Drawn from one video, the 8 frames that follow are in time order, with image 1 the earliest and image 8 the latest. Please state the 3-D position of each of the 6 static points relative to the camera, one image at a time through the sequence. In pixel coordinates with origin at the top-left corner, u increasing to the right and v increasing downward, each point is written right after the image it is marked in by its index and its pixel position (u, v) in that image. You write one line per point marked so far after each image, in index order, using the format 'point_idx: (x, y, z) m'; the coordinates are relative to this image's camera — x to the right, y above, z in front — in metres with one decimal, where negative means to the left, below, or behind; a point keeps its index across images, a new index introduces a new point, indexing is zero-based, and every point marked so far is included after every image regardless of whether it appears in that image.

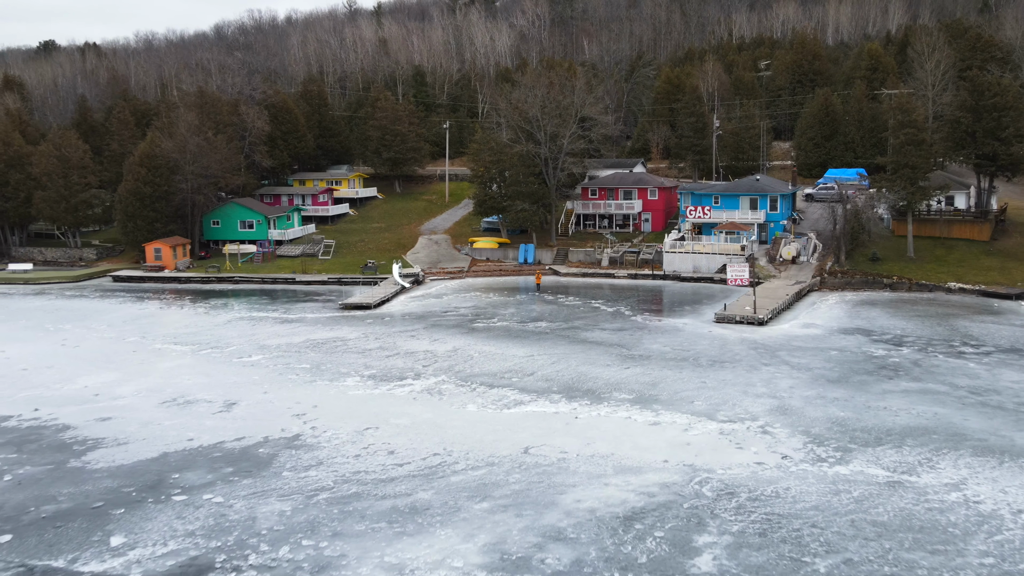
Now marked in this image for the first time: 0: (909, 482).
0: (+4.7, -2.3, +11.9) m
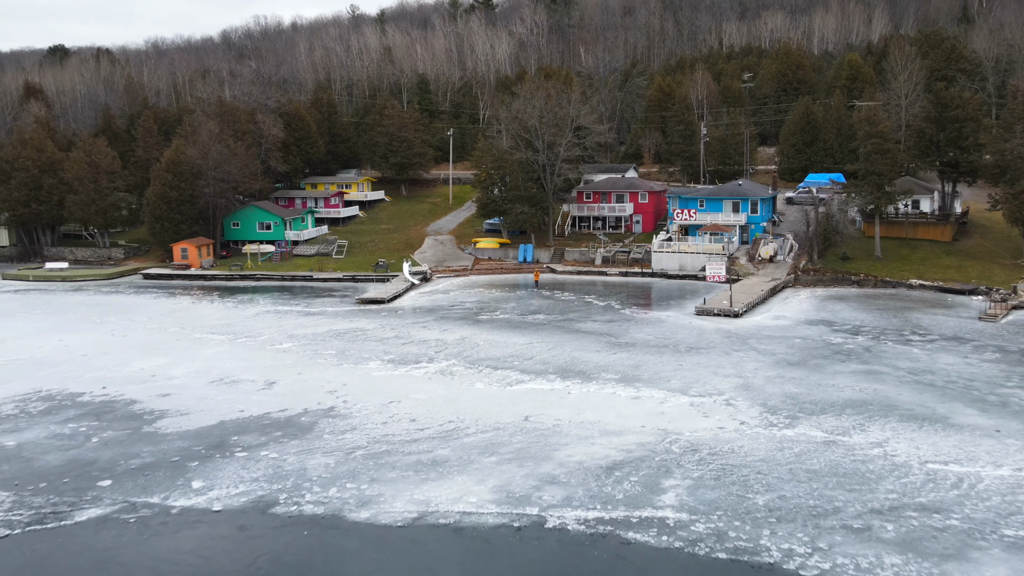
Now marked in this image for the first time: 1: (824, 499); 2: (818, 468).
0: (+4.8, -2.2, +14.4) m
1: (+3.8, -2.5, +12.2) m
2: (+4.0, -2.4, +13.3) m
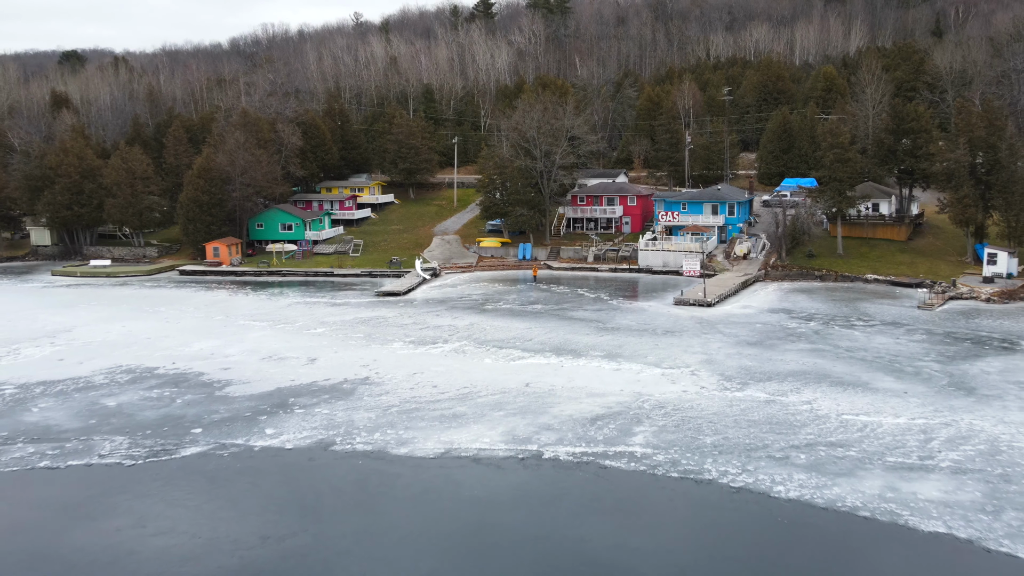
0: (+4.8, -2.0, +18.0) m
1: (+3.9, -2.4, +15.9) m
2: (+4.1, -2.2, +16.9) m
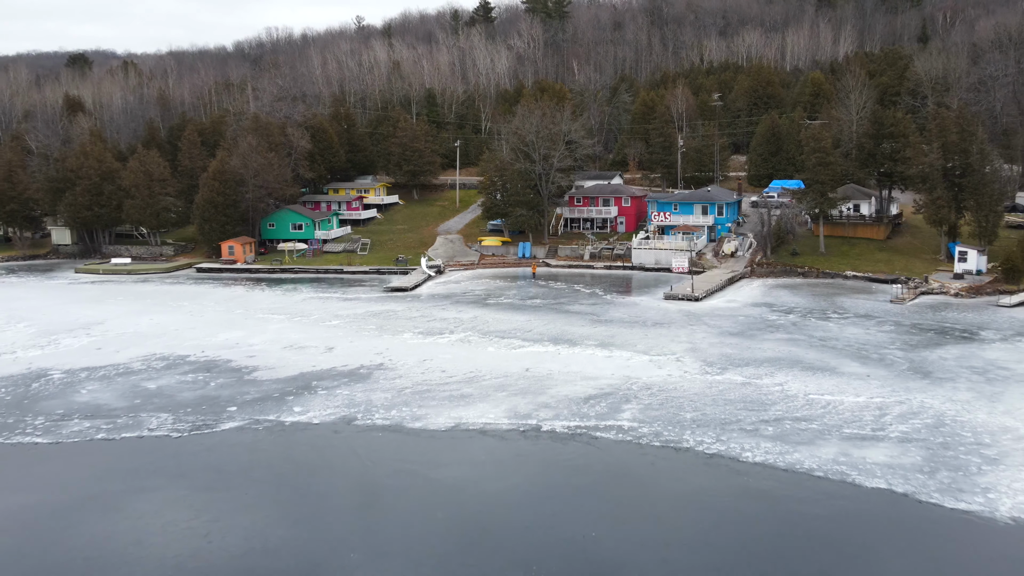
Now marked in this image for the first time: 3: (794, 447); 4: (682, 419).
0: (+4.9, -1.9, +20.0) m
1: (+3.9, -2.2, +17.9) m
2: (+4.2, -2.0, +18.9) m
3: (+4.5, -2.5, +15.9) m
4: (+3.0, -2.3, +17.7) m
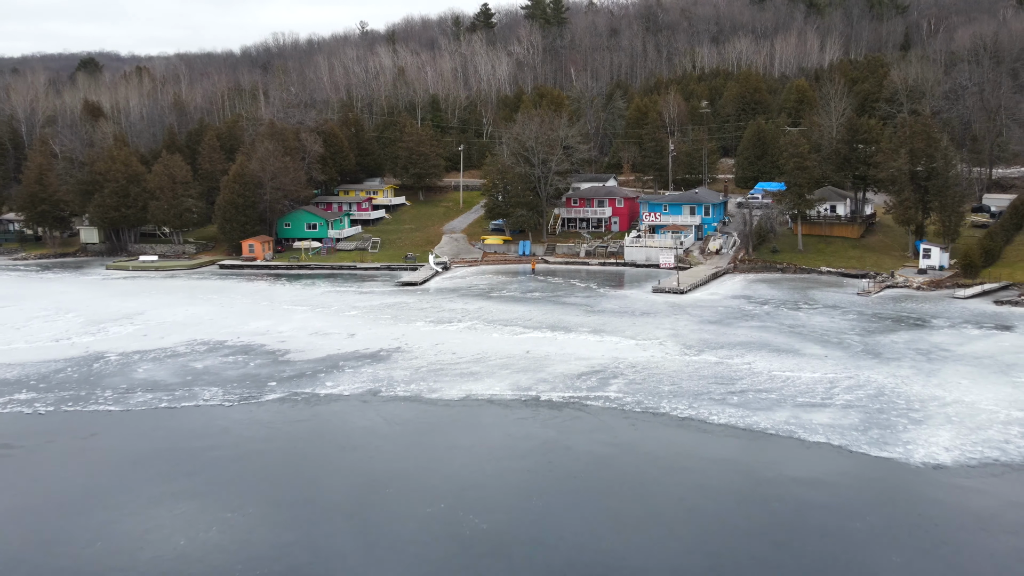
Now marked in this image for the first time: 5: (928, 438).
0: (+4.9, -1.7, +22.9) m
1: (+4.0, -2.0, +20.8) m
2: (+4.2, -1.9, +21.8) m
3: (+4.5, -2.3, +18.8) m
4: (+3.1, -2.1, +20.6) m
5: (+7.0, -2.5, +16.9) m
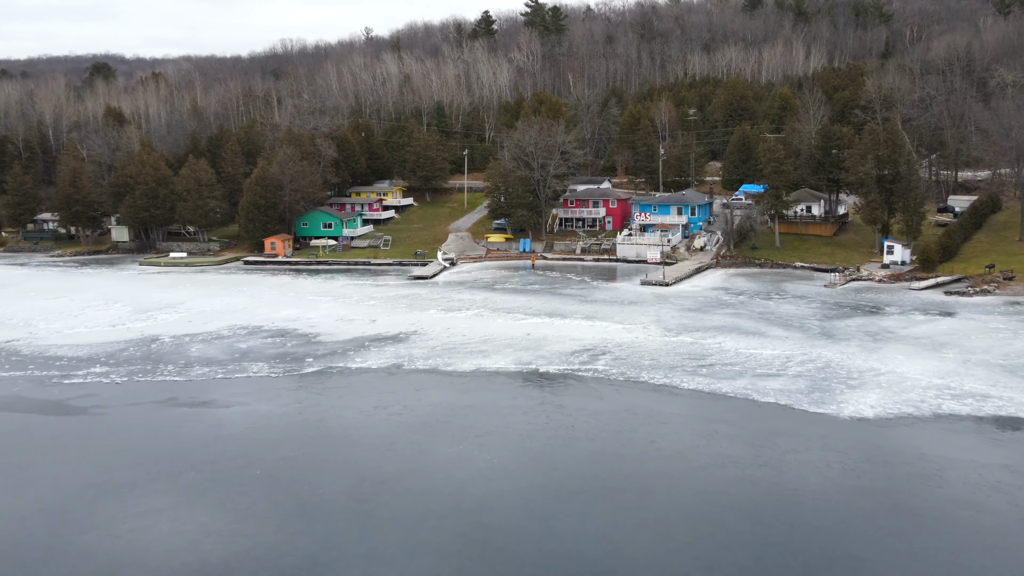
0: (+5.0, -1.4, +26.5) m
1: (+4.1, -1.8, +24.3) m
2: (+4.3, -1.6, +25.4) m
3: (+4.6, -2.1, +22.4) m
4: (+3.1, -1.8, +24.2) m
5: (+7.1, -2.3, +20.4) m
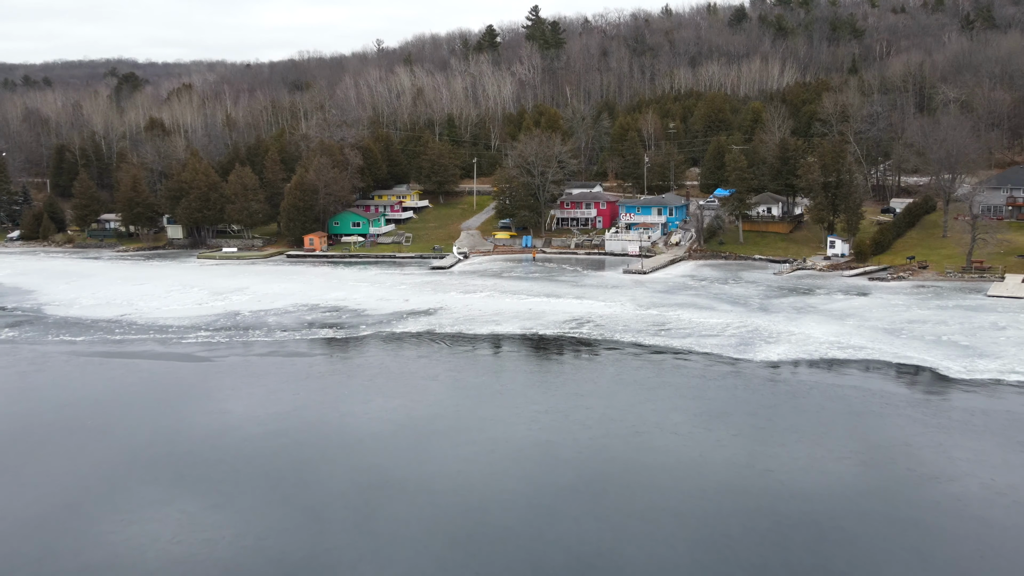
0: (+5.2, -0.9, +34.2) m
1: (+4.2, -1.3, +32.0) m
2: (+4.5, -1.1, +33.1) m
3: (+4.8, -1.5, +30.1) m
4: (+3.3, -1.3, +31.8) m
5: (+7.3, -1.7, +28.1) m
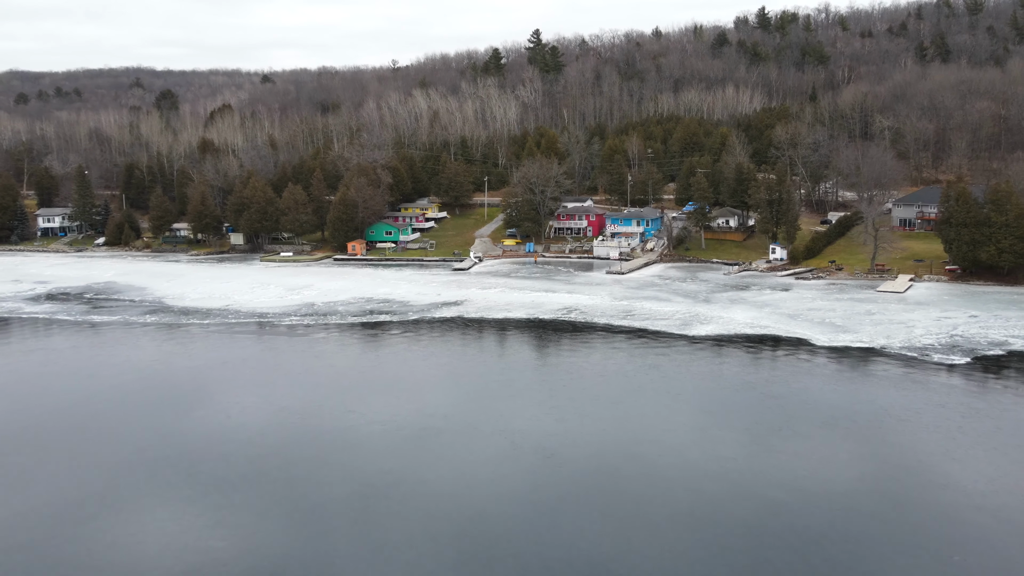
0: (+5.5, -0.7, +46.0) m
1: (+4.6, -1.1, +43.8) m
2: (+4.8, -0.9, +44.9) m
3: (+5.1, -1.4, +41.9) m
4: (+3.7, -1.2, +43.6) m
5: (+7.6, -1.6, +39.9) m
